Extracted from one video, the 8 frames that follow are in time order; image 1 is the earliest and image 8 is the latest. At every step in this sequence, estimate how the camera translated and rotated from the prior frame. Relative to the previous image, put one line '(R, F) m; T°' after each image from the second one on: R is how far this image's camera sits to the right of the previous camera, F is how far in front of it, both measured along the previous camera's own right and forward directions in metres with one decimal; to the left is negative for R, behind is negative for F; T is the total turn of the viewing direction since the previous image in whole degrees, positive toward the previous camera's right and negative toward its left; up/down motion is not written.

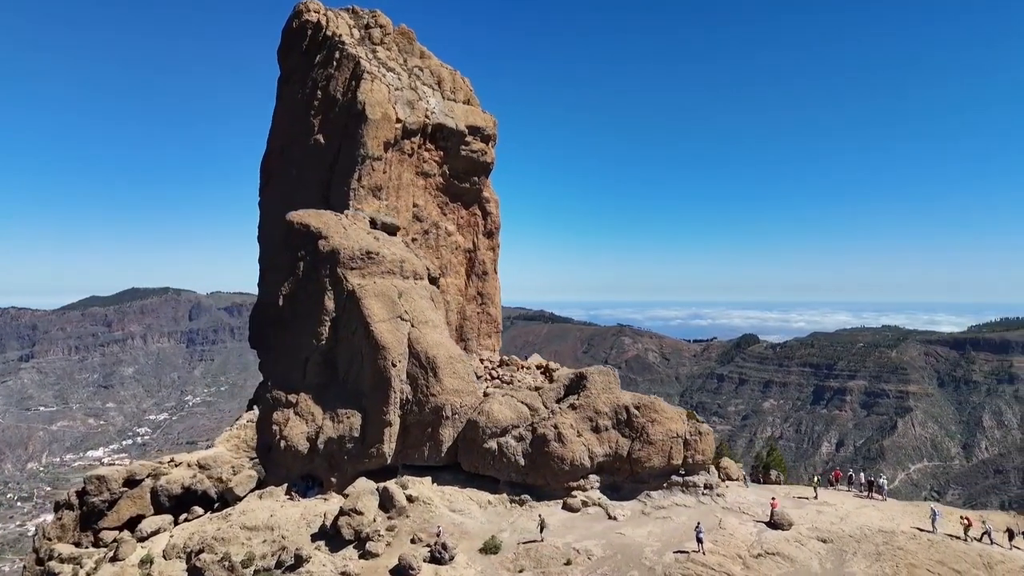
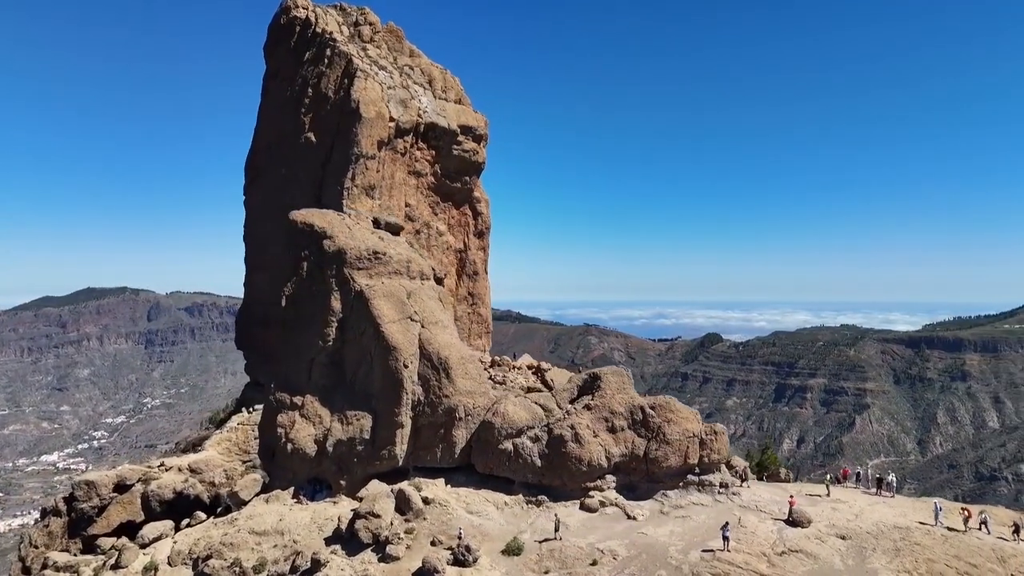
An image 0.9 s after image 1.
(-1.3, +0.1) m; +2°
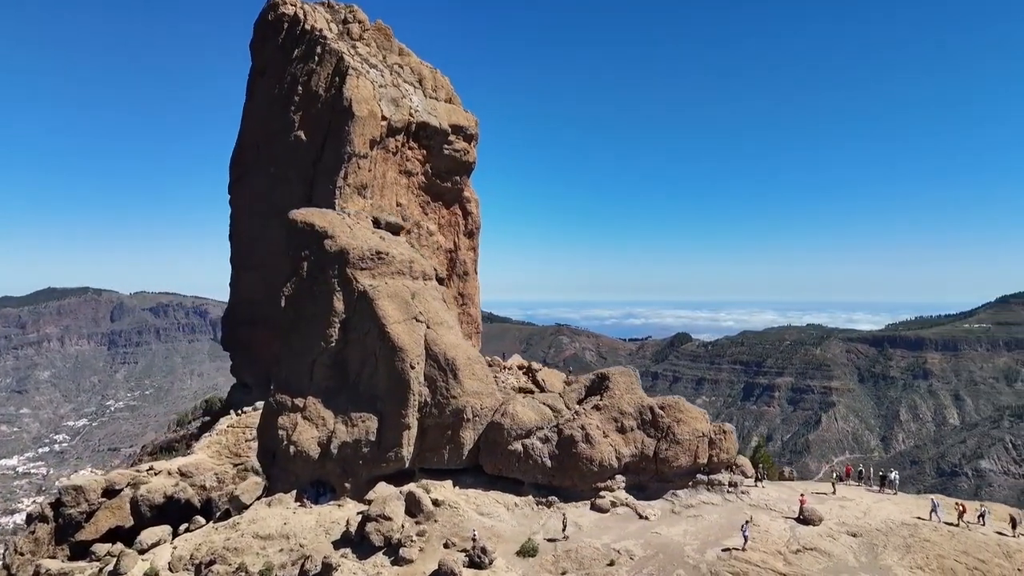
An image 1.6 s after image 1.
(-1.0, +0.1) m; +2°
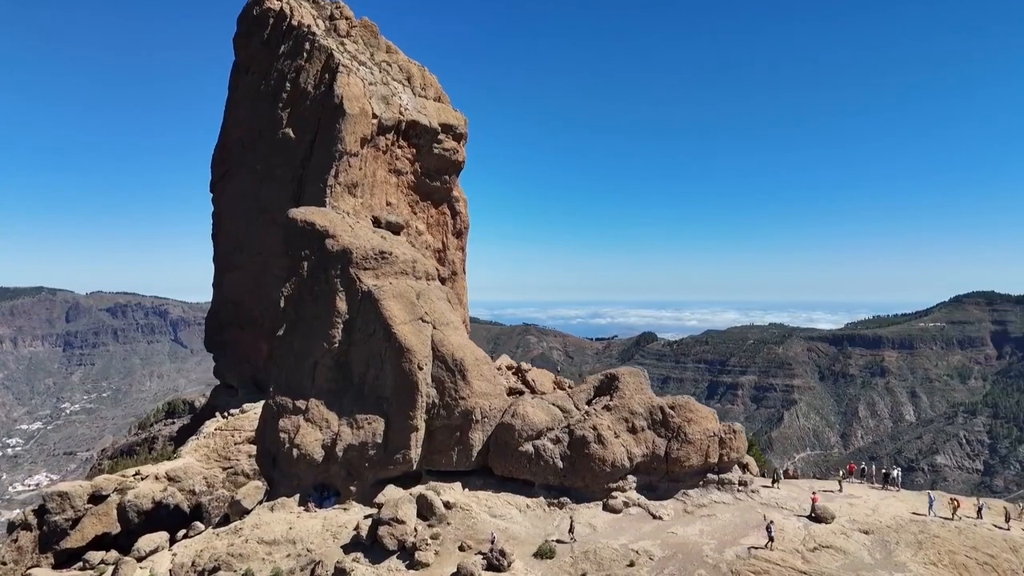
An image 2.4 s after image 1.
(-1.2, +0.1) m; +2°
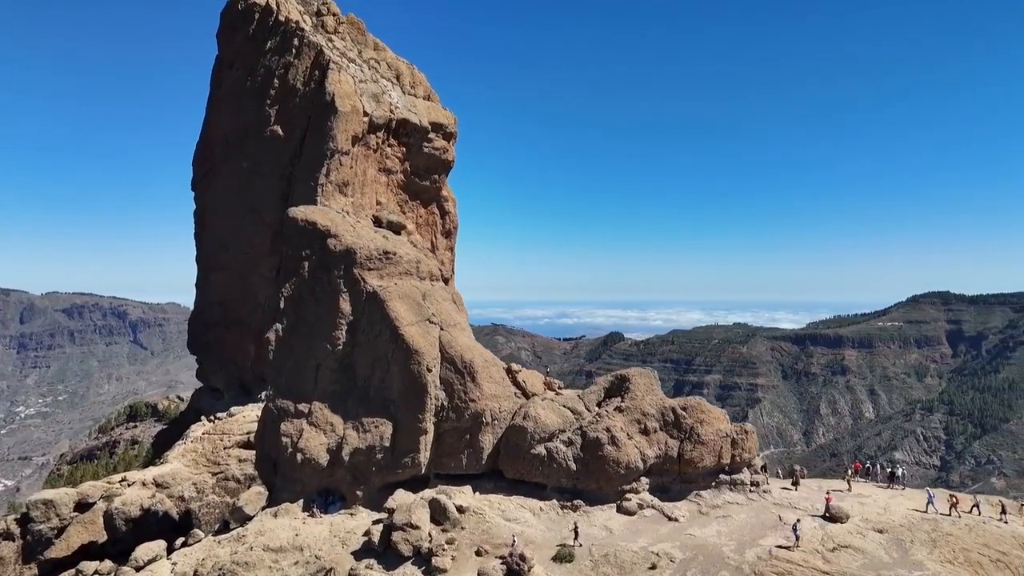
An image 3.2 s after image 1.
(-1.2, +0.3) m; +2°
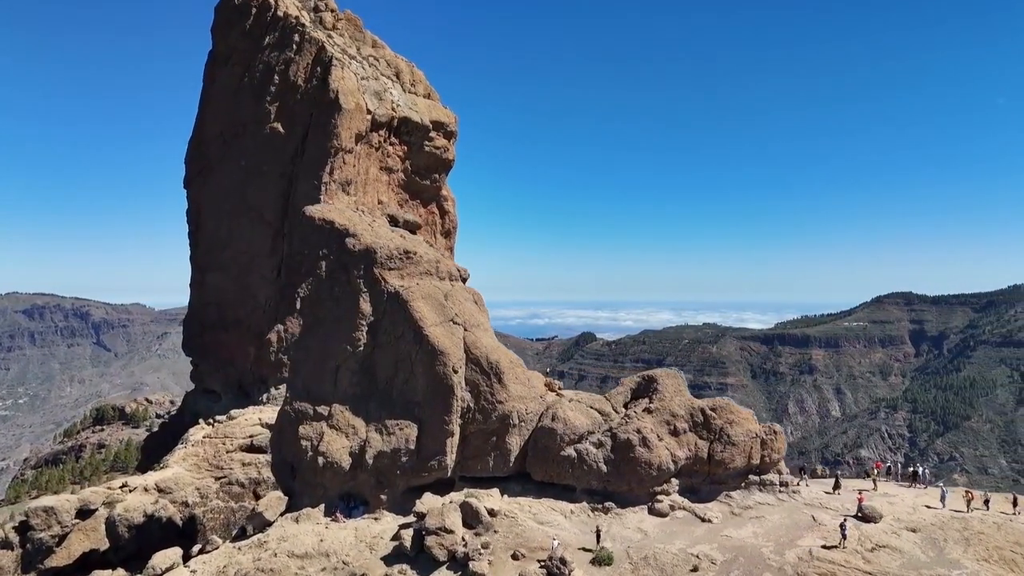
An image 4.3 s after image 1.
(-1.5, +0.3) m; +2°
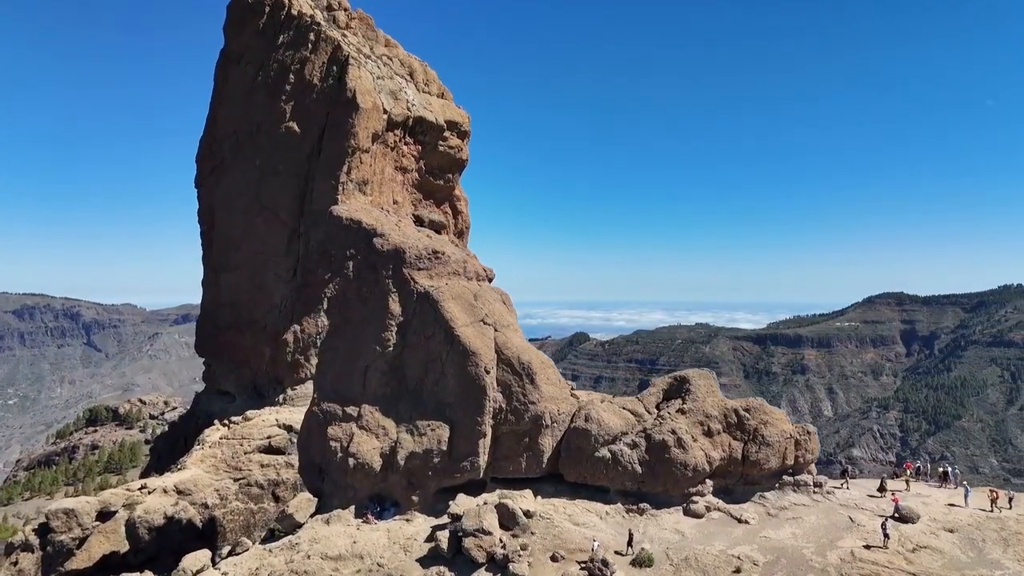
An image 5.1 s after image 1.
(-1.1, +0.1) m; 0°
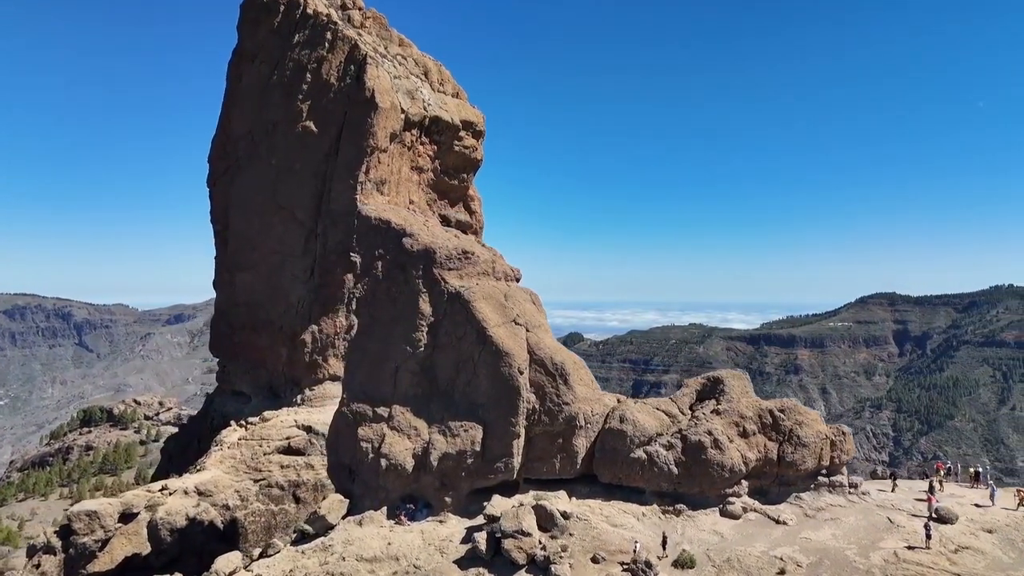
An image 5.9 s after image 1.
(-1.1, +0.1) m; 0°
